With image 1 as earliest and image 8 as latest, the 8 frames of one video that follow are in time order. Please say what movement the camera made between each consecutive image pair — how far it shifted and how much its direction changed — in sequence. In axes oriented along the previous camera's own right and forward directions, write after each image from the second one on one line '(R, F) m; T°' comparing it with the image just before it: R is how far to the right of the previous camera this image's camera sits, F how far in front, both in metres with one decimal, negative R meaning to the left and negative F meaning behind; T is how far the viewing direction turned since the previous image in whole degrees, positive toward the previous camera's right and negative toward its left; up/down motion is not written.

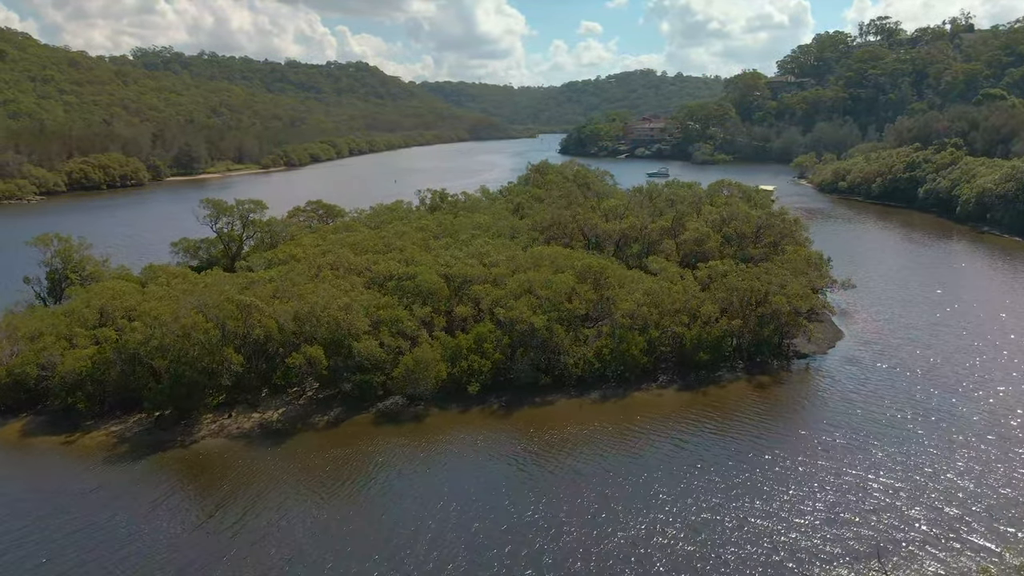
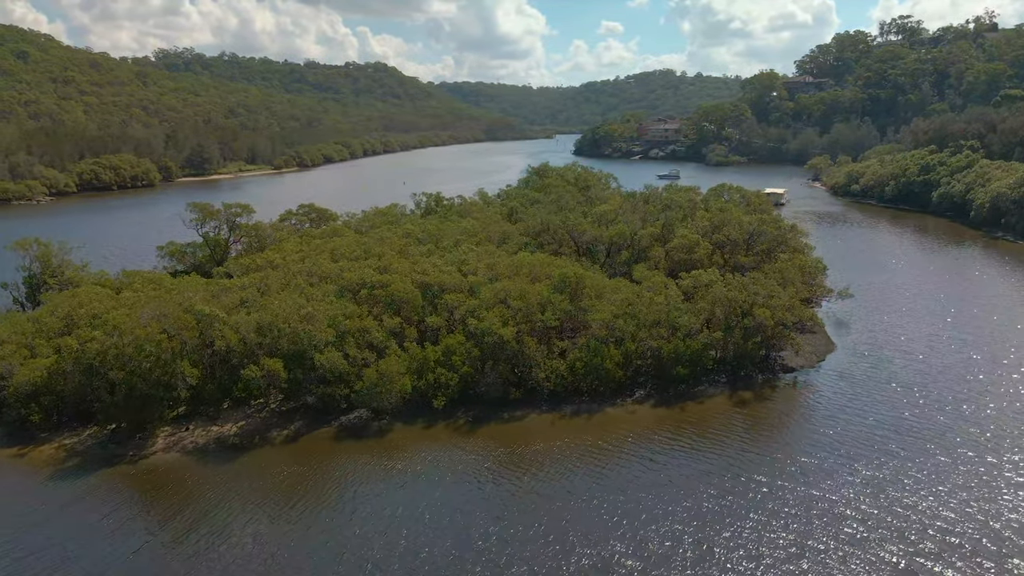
(+1.4, +0.7) m; -1°
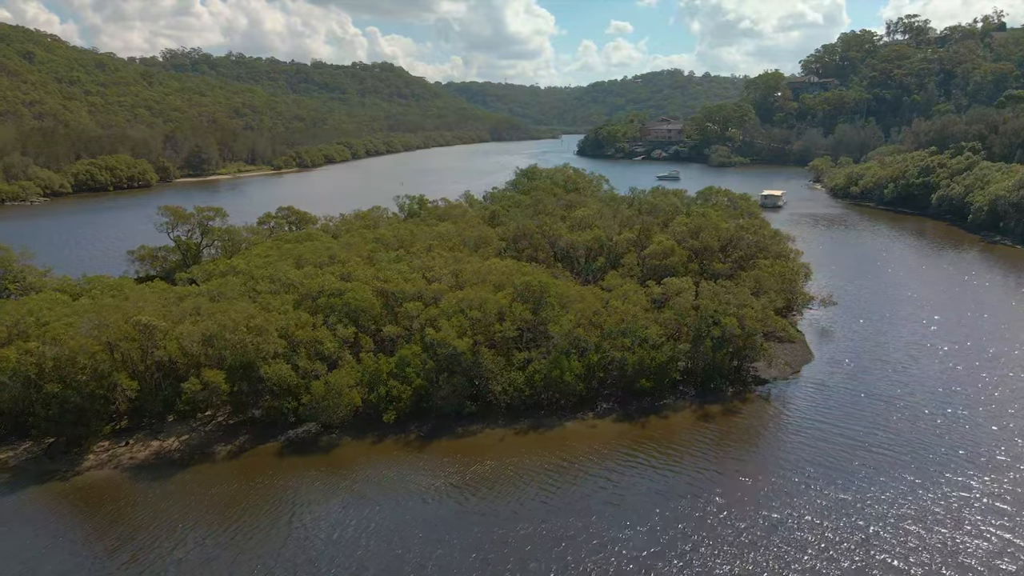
(+1.4, +0.7) m; -1°
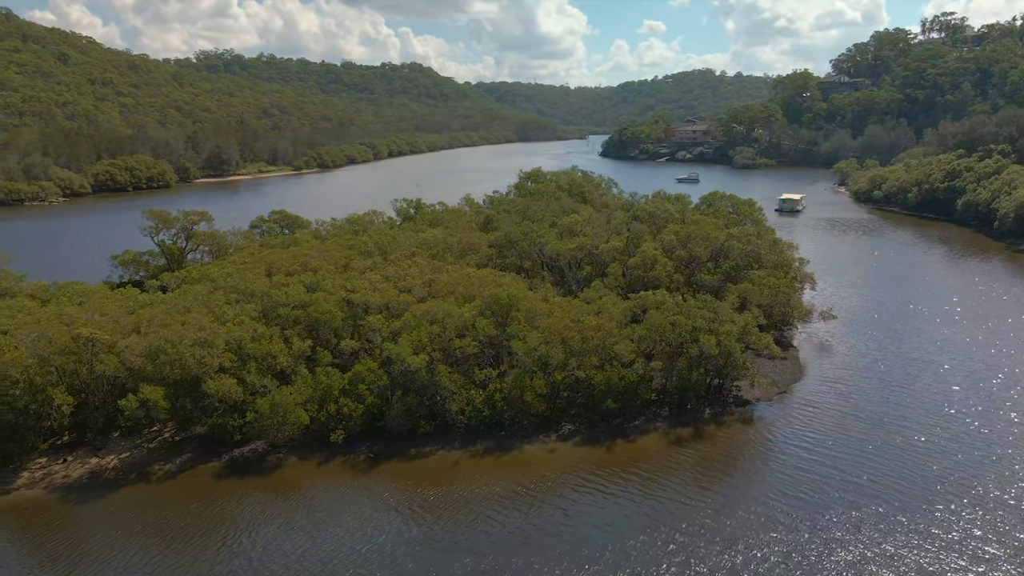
(+1.8, +1.0) m; -2°
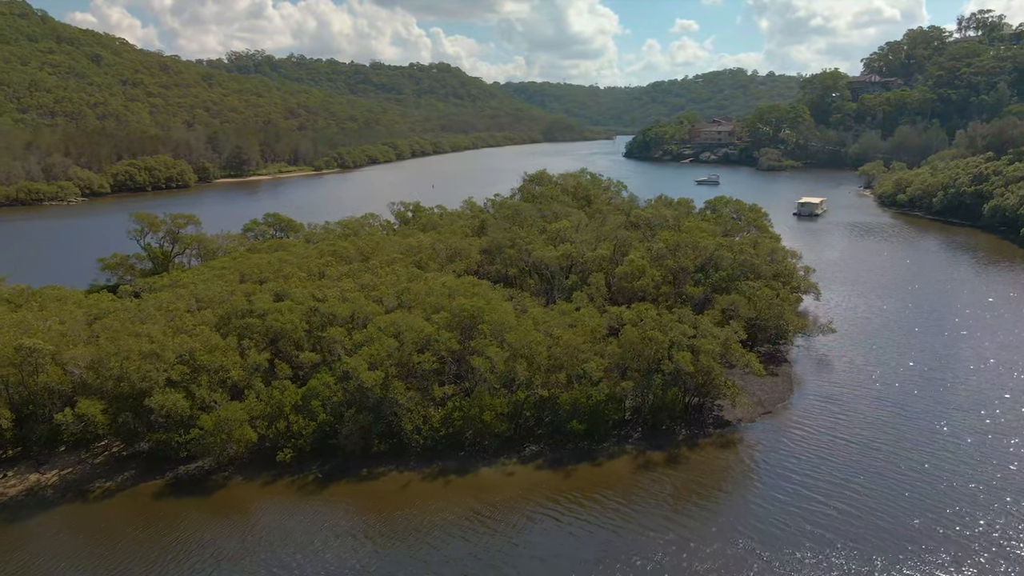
(+1.7, +1.0) m; -2°
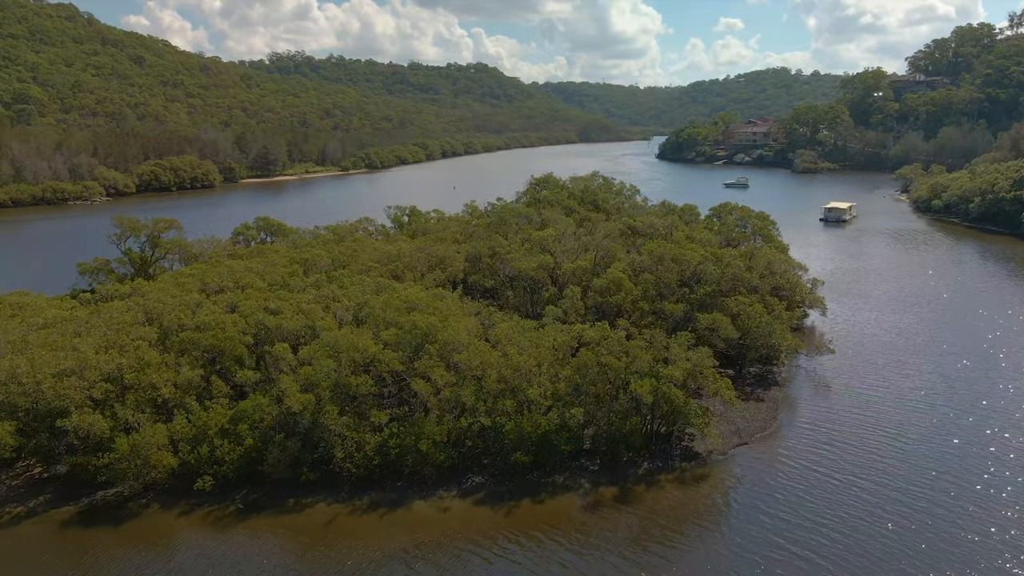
(+2.2, +1.5) m; -3°
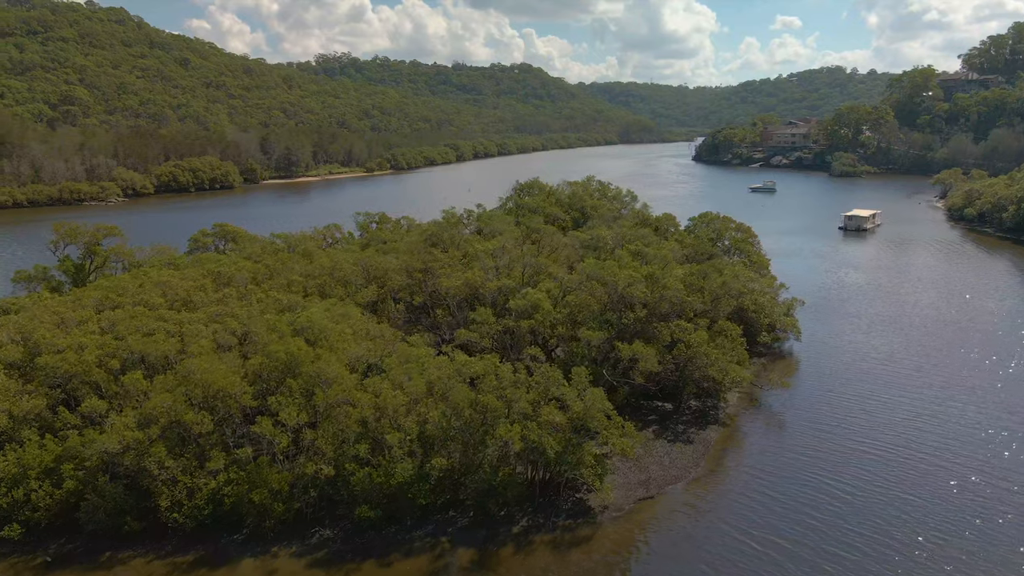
(+4.0, +2.3) m; -4°
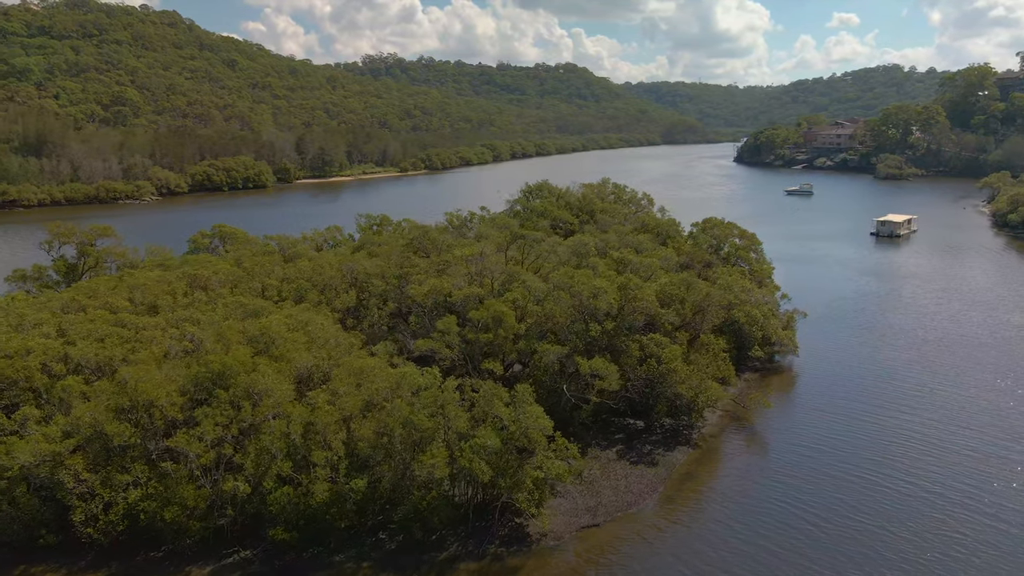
(+2.3, +1.0) m; -4°
